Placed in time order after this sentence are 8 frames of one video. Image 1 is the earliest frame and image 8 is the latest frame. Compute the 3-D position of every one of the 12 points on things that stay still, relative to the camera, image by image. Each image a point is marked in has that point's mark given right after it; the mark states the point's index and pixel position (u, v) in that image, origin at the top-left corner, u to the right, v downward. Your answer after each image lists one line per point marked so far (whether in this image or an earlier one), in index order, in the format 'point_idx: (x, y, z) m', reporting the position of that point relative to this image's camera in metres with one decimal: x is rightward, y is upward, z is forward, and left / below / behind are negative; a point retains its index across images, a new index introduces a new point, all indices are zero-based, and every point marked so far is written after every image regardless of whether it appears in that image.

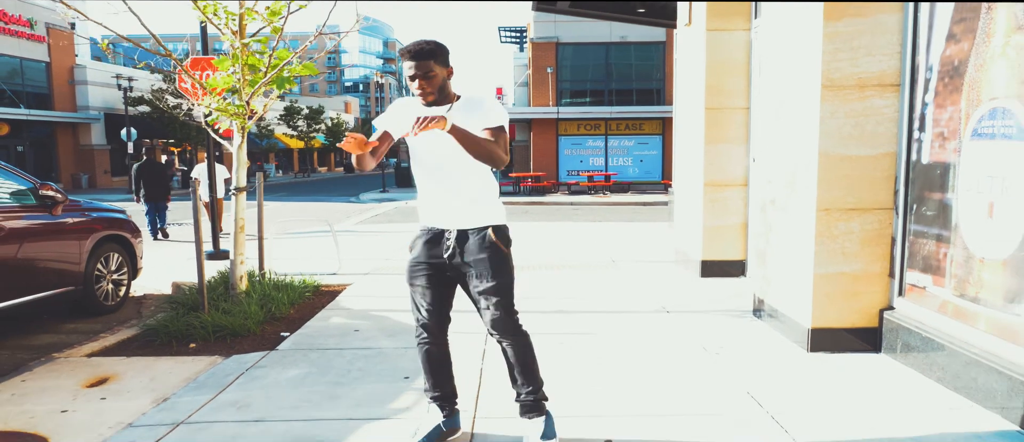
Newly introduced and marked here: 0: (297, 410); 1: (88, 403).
0: (-0.9, -0.8, +3.8) m
1: (-1.8, -0.8, +3.9) m
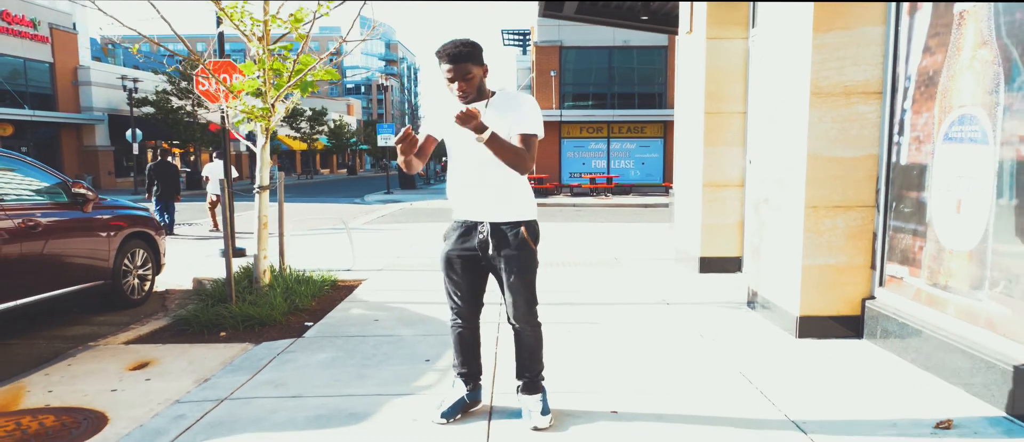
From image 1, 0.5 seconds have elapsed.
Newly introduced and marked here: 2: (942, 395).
0: (-0.8, -0.7, +4.2) m
1: (-1.8, -0.8, +4.3) m
2: (+1.7, -0.7, +3.7) m
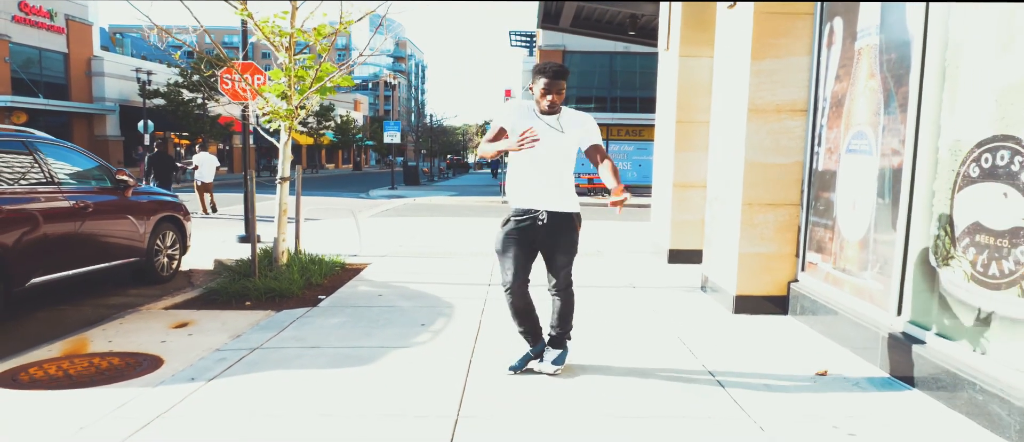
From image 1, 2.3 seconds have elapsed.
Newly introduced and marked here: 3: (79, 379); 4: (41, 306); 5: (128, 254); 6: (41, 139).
0: (-0.9, -0.7, +5.1) m
1: (-1.9, -0.7, +5.2) m
2: (+1.6, -0.7, +4.6) m
3: (-2.0, -0.7, +4.3) m
4: (-3.3, -0.6, +6.7) m
5: (-3.0, -0.3, +7.3) m
6: (-3.3, +0.6, +6.5) m
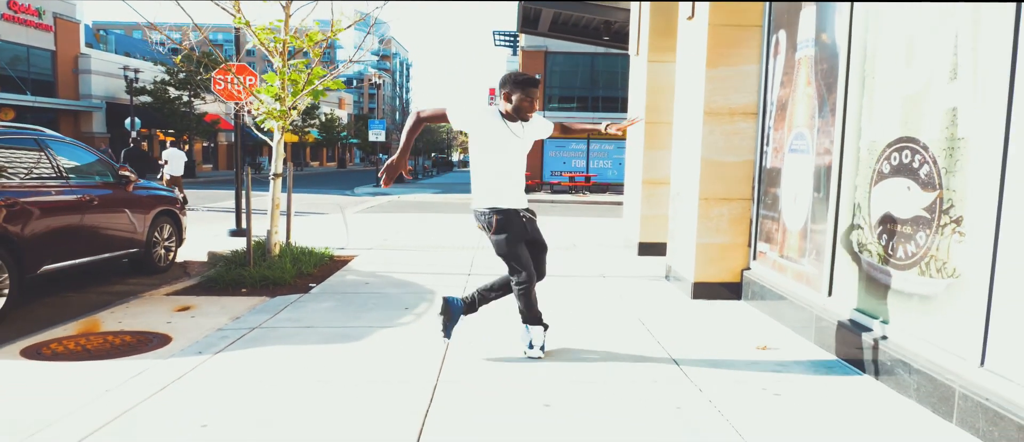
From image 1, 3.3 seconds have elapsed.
0: (-1.1, -0.6, +5.6) m
1: (-2.0, -0.6, +5.7) m
2: (+1.5, -0.6, +5.2) m
3: (-2.1, -0.7, +4.8) m
4: (-3.5, -0.5, +7.1) m
5: (-3.2, -0.2, +7.8) m
6: (-3.5, +0.6, +7.0) m
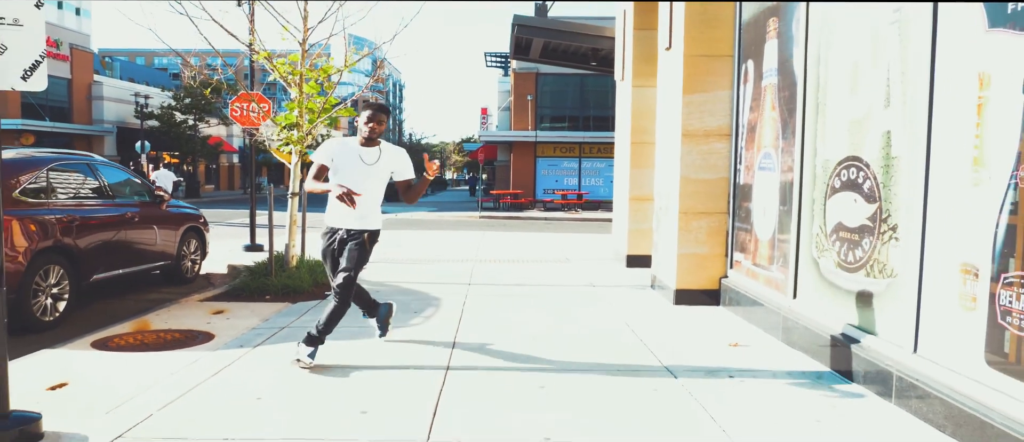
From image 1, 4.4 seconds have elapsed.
0: (-1.1, -0.7, +6.2) m
1: (-2.0, -0.7, +6.3) m
2: (+1.5, -0.7, +5.8) m
3: (-2.1, -0.7, +5.4) m
4: (-3.5, -0.7, +7.7) m
5: (-3.2, -0.3, +8.4) m
6: (-3.5, +0.5, +7.6) m
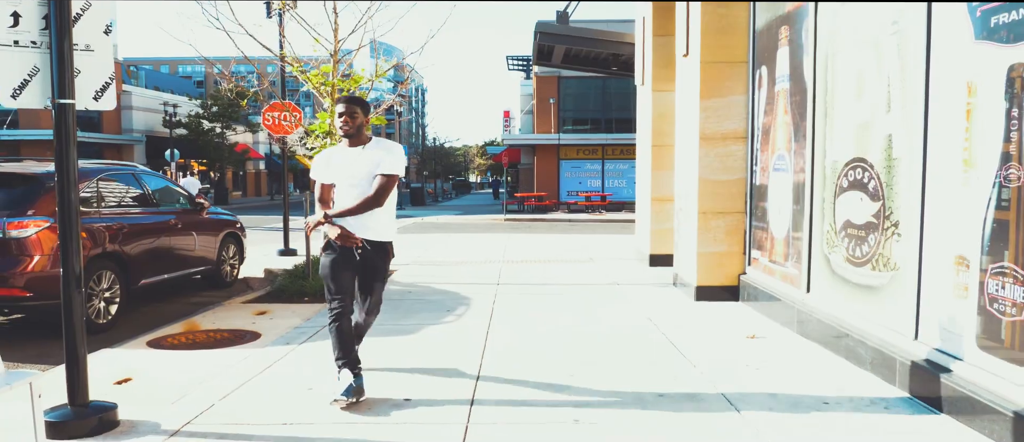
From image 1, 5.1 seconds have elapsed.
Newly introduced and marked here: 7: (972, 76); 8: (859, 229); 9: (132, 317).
0: (-0.9, -0.7, +6.6) m
1: (-1.8, -0.7, +6.7) m
2: (+1.7, -0.7, +6.1) m
3: (-2.0, -0.8, +5.8) m
4: (-3.3, -0.7, +8.2) m
5: (-3.0, -0.4, +8.8) m
6: (-3.3, +0.4, +8.0) m
7: (+1.9, +0.6, +3.7) m
8: (+1.8, 0.0, +4.9) m
9: (-3.1, -0.8, +7.4) m
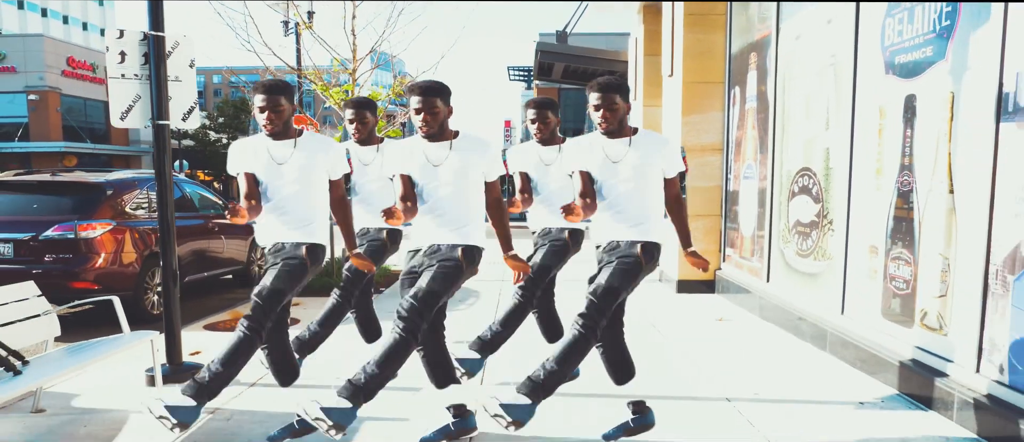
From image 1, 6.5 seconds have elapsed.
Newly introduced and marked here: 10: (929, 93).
0: (-0.8, -0.7, +7.6) m
1: (-1.8, -0.7, +7.7) m
2: (+1.7, -0.7, +7.1) m
3: (-1.9, -0.8, +6.8) m
4: (-3.3, -0.8, +9.2) m
5: (-2.9, -0.4, +9.8) m
6: (-3.2, +0.4, +9.1) m
7: (+1.9, +0.6, +4.7) m
8: (+1.9, 0.0, +5.9) m
9: (-3.0, -0.8, +8.5) m
10: (+1.9, +0.6, +4.2) m
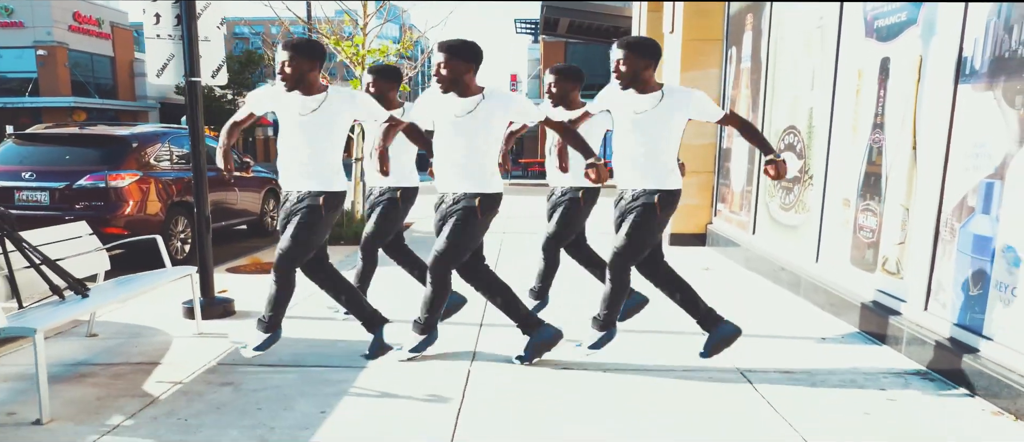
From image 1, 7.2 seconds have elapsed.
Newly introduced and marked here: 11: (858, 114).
0: (-0.8, -0.3, +8.1) m
1: (-1.8, -0.3, +8.2) m
2: (+1.7, -0.3, +7.6) m
3: (-1.9, -0.4, +7.3) m
4: (-3.2, -0.3, +9.6) m
5: (-2.9, +0.1, +10.3) m
6: (-3.2, +0.9, +9.5) m
7: (+1.9, +0.9, +5.2) m
8: (+1.9, +0.3, +6.3) m
9: (-3.0, -0.3, +8.9) m
10: (+2.0, +0.8, +4.7) m
11: (+1.9, +0.6, +5.2) m
